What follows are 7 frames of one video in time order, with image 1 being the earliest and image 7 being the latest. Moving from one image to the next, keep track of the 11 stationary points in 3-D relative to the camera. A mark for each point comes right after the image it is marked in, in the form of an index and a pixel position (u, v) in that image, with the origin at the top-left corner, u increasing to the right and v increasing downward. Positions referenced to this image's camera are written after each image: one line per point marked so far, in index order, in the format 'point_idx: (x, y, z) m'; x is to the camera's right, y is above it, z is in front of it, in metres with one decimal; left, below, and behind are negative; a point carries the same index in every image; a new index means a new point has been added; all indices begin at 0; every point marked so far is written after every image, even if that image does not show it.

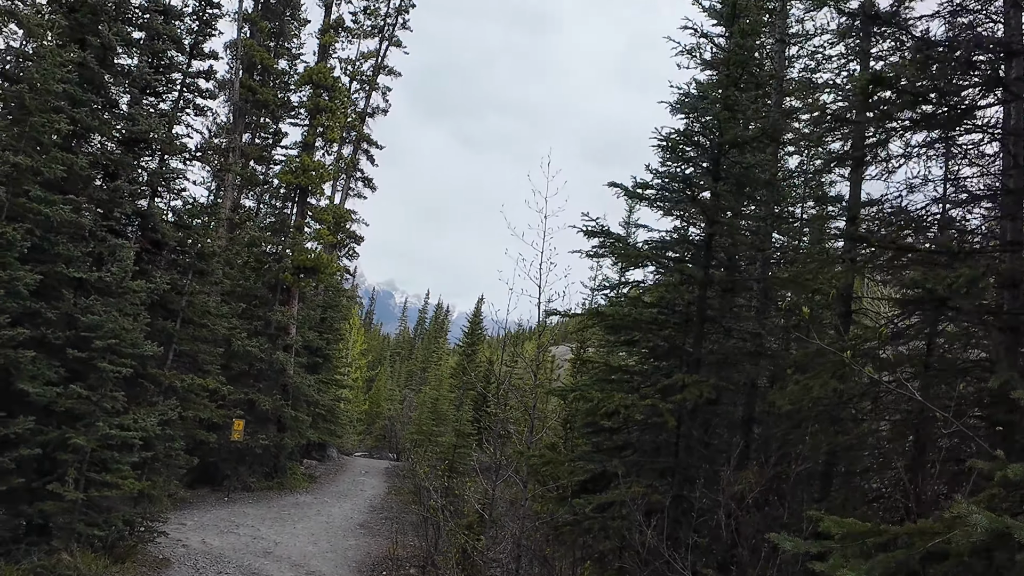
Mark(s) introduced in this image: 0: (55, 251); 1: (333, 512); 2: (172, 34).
0: (-6.4, +0.5, +7.5) m
1: (-5.8, -7.3, +17.5) m
2: (-6.6, +4.9, +10.3) m
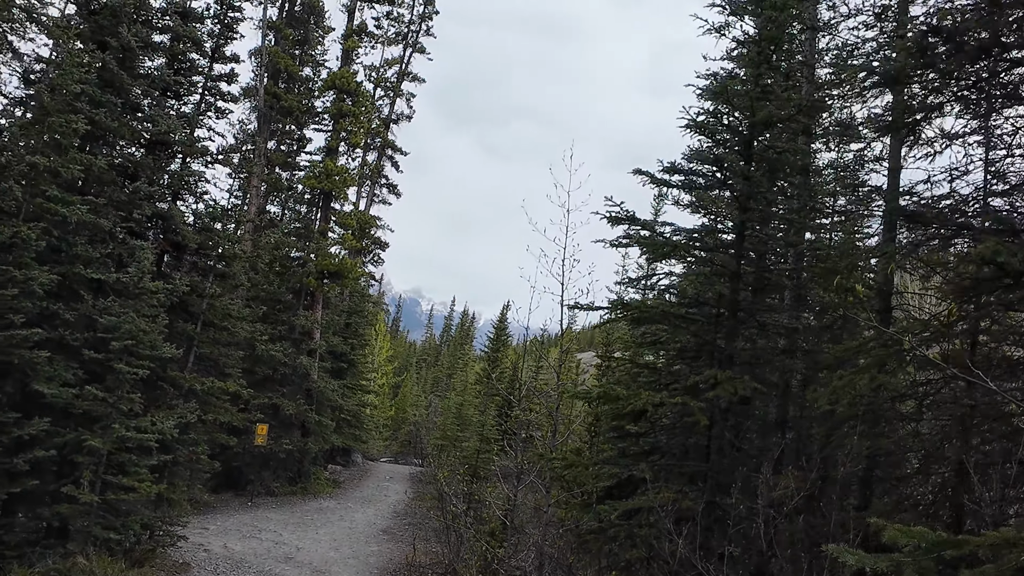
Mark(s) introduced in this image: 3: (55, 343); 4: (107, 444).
0: (-6.1, +0.5, +7.4) m
1: (-5.0, -7.4, +17.4) m
2: (-6.2, +4.9, +10.3) m
3: (-6.0, -0.7, +7.0) m
4: (-5.3, -2.0, +7.0) m
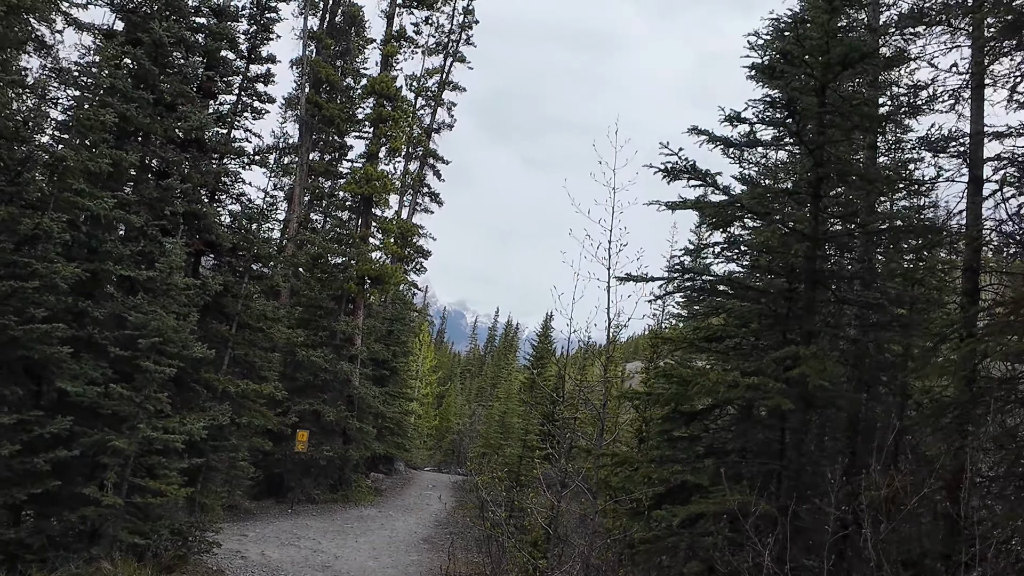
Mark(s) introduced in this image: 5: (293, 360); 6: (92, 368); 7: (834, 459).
0: (-5.6, +0.5, +7.3) m
1: (-3.6, -7.5, +17.0) m
2: (-5.5, +4.9, +10.2) m
3: (-5.5, -0.7, +6.9) m
4: (-4.7, -2.0, +6.7) m
5: (-7.9, -2.6, +19.4) m
6: (-5.3, -1.0, +6.7) m
7: (+4.5, -2.4, +7.4) m
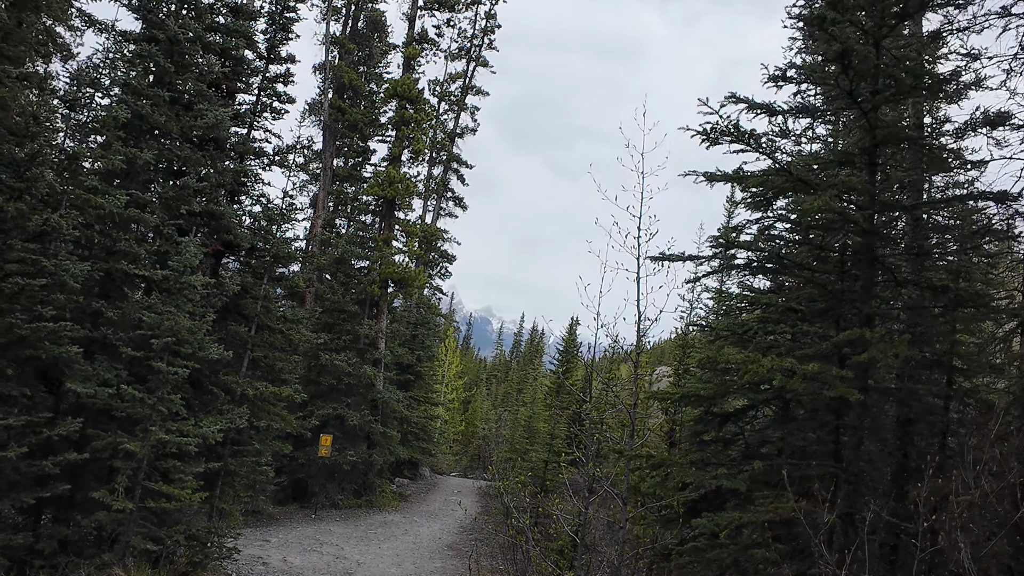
0: (-5.3, +0.6, +7.1) m
1: (-2.8, -7.6, +16.7) m
2: (-5.1, +4.8, +10.1) m
3: (-5.2, -0.7, +6.7) m
4: (-4.5, -1.9, +6.5) m
5: (-7.1, -2.8, +19.3) m
6: (-5.0, -1.0, +6.6) m
7: (+4.8, -2.2, +6.7) m
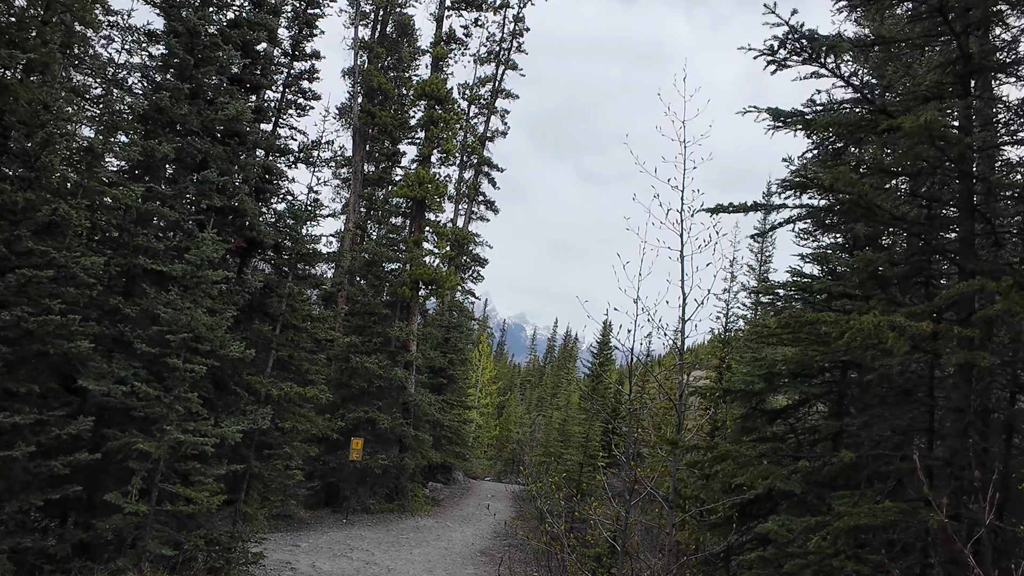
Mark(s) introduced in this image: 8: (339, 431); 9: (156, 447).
0: (-4.9, +0.6, +6.9) m
1: (-1.8, -7.6, +16.2) m
2: (-4.6, +4.9, +9.9) m
3: (-4.8, -0.6, +6.5) m
4: (-4.1, -1.9, +6.2) m
5: (-5.9, -2.8, +19.2) m
6: (-4.7, -0.9, +6.3) m
7: (+5.1, -2.0, +5.9) m
8: (-6.1, -5.0, +18.8) m
9: (-4.1, -1.8, +6.1) m
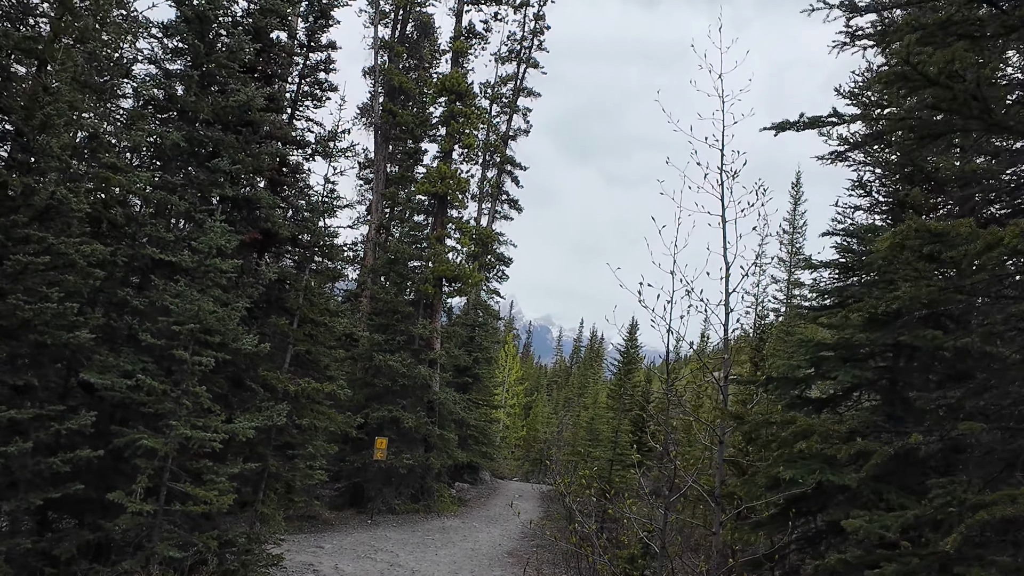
0: (-4.6, +0.7, +6.7) m
1: (-0.9, -7.4, +15.8) m
2: (-4.3, +5.0, +9.7) m
3: (-4.6, -0.5, +6.2) m
4: (-3.8, -1.7, +5.9) m
5: (-5.0, -2.7, +18.9) m
6: (-4.4, -0.8, +6.0) m
7: (+5.4, -1.8, +5.1) m
8: (-5.1, -4.9, +18.5) m
9: (-3.8, -1.7, +5.8) m
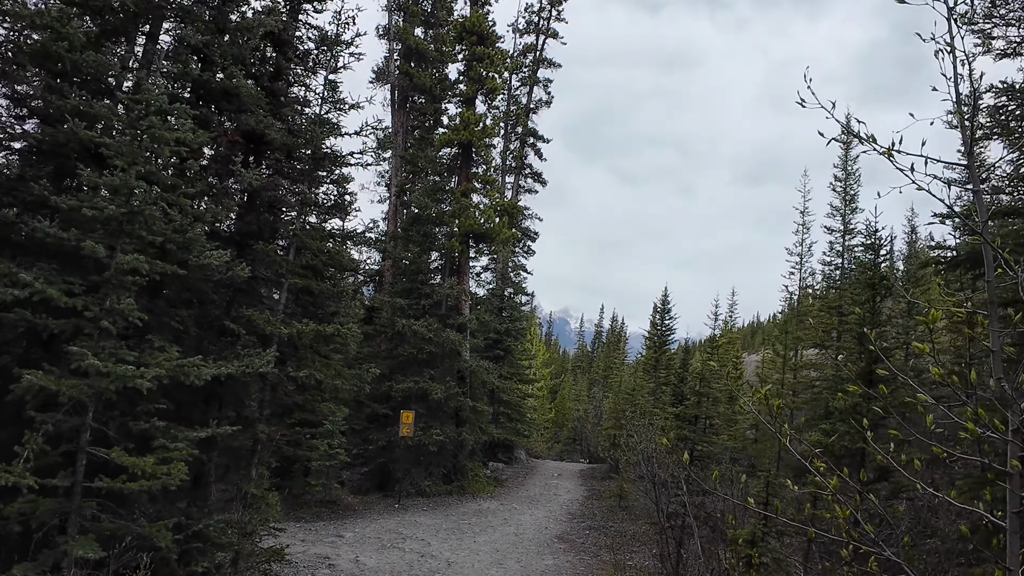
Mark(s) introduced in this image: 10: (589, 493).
0: (-4.0, +1.7, +4.6) m
1: (+0.3, -6.1, +13.7) m
2: (-3.6, +6.1, +7.5) m
3: (-3.9, +0.5, +4.2) m
4: (-3.1, -0.7, +3.9) m
5: (-3.7, -1.4, +17.0) m
6: (-3.7, +0.2, +4.0) m
7: (+6.0, -0.5, +2.7) m
8: (-3.9, -3.6, +16.6) m
9: (-3.1, -0.7, +3.8) m
10: (+2.8, -7.3, +19.1) m
